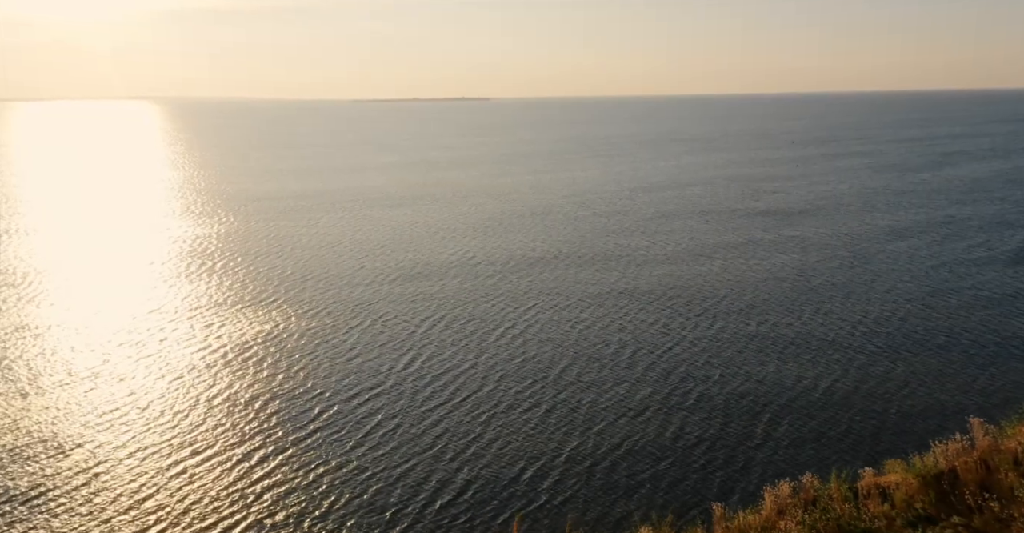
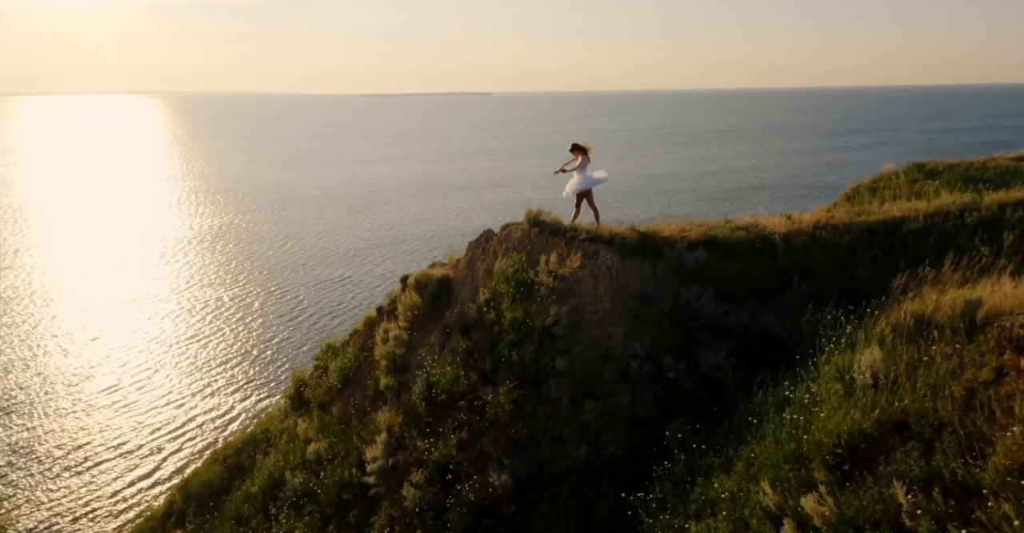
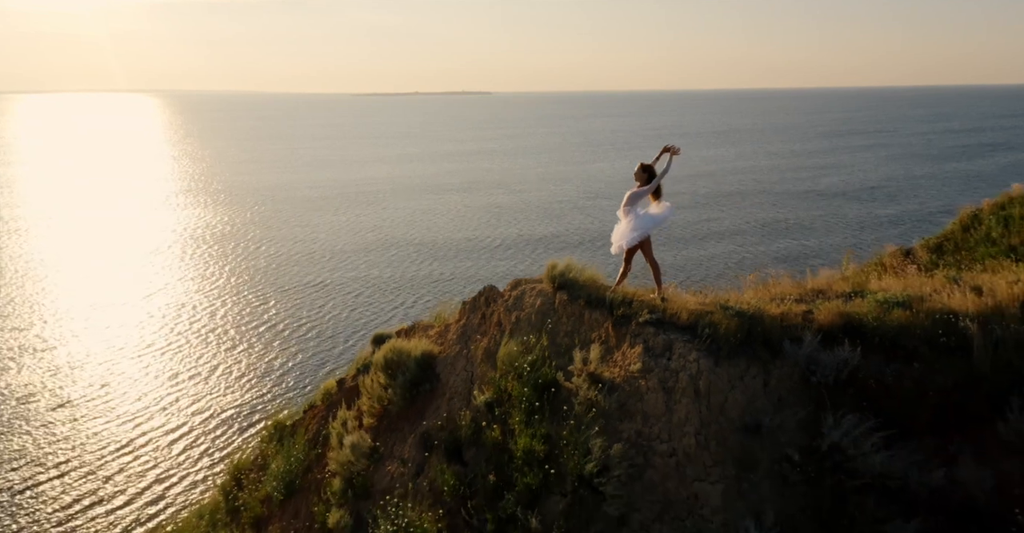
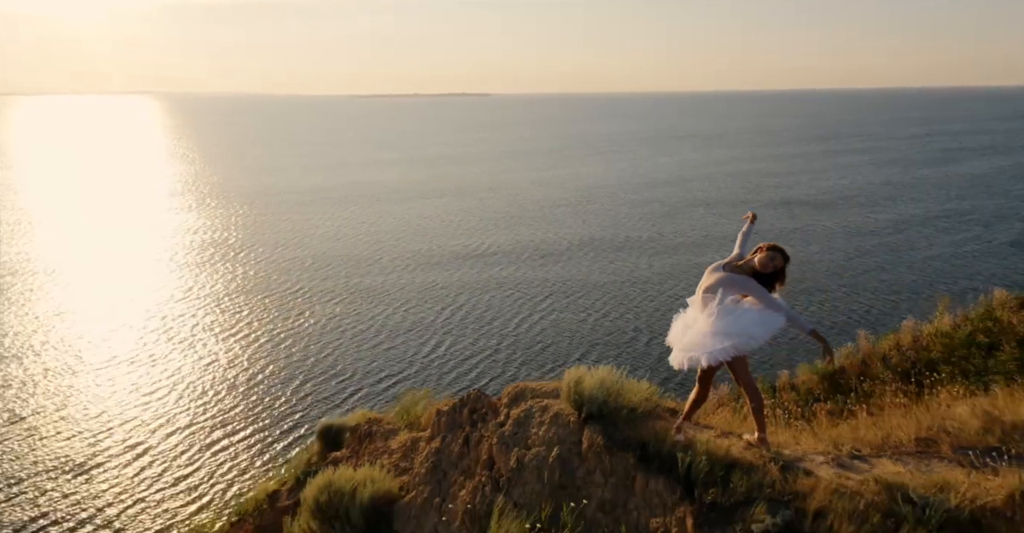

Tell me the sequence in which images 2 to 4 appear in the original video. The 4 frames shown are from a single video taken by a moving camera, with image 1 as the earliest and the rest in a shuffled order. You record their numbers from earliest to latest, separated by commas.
4, 3, 2
